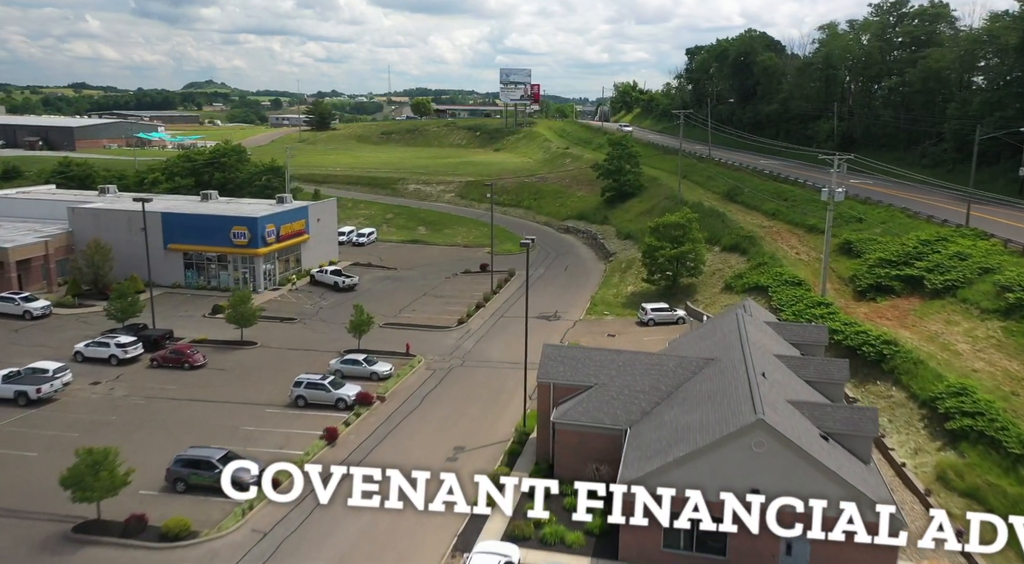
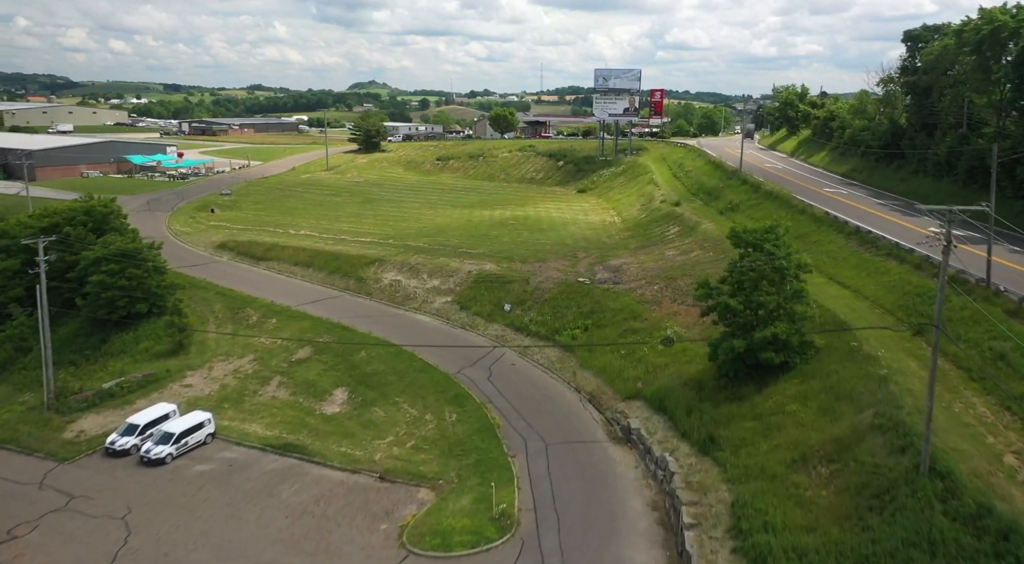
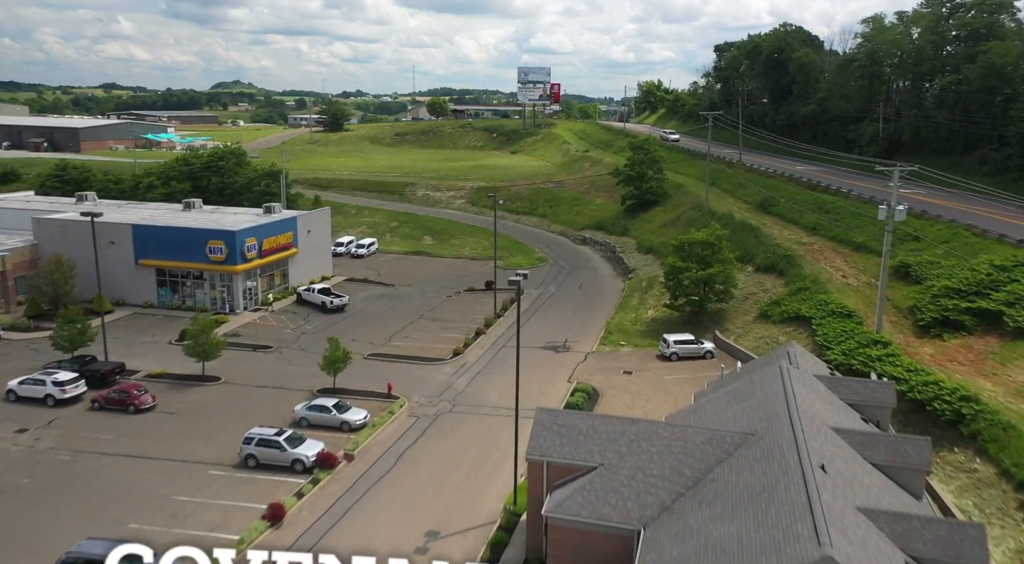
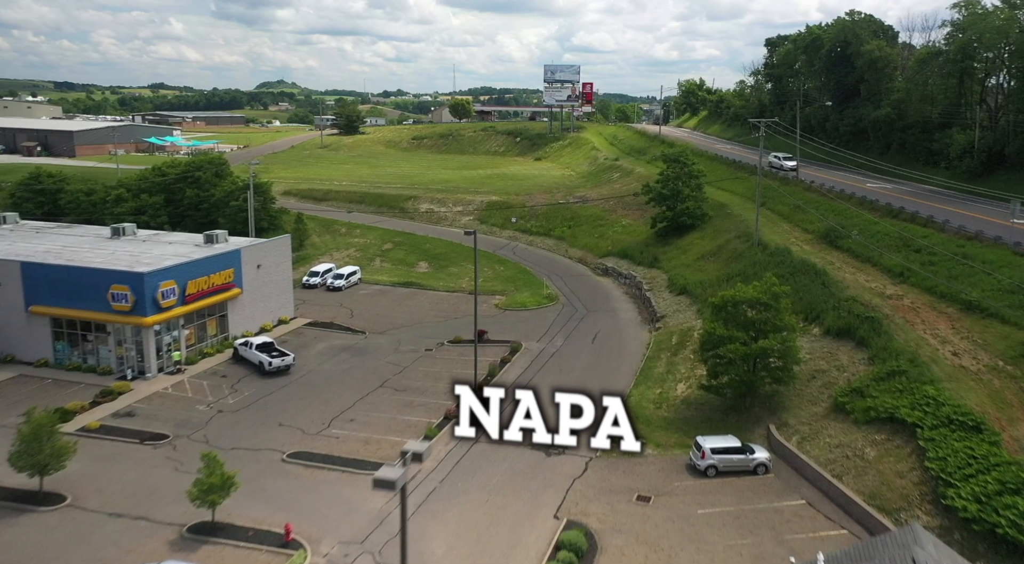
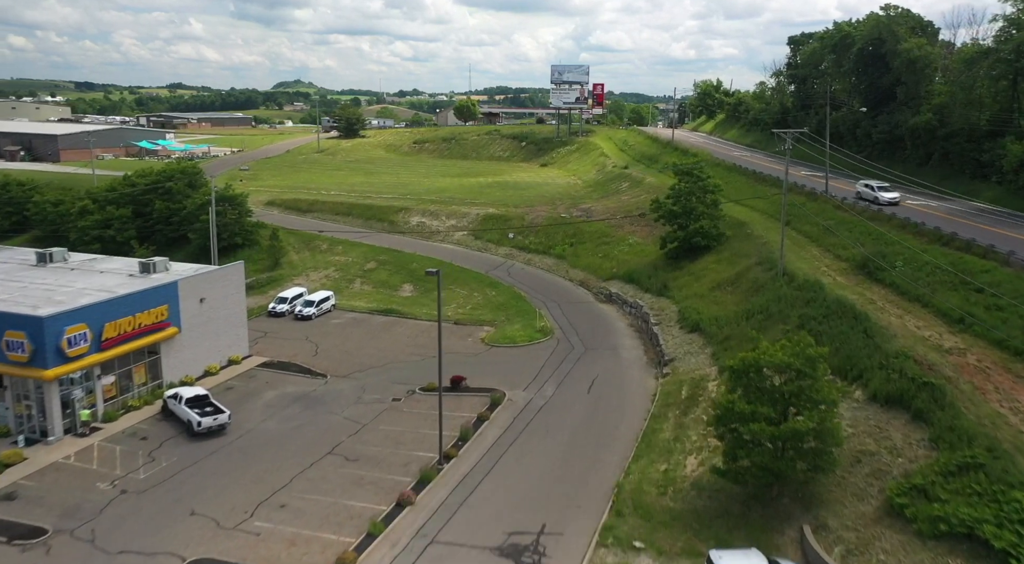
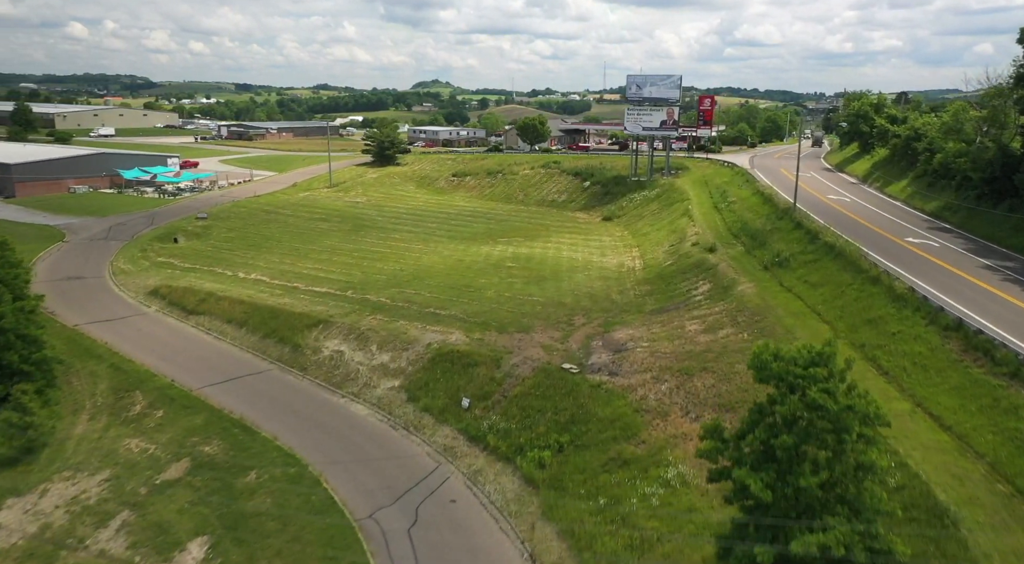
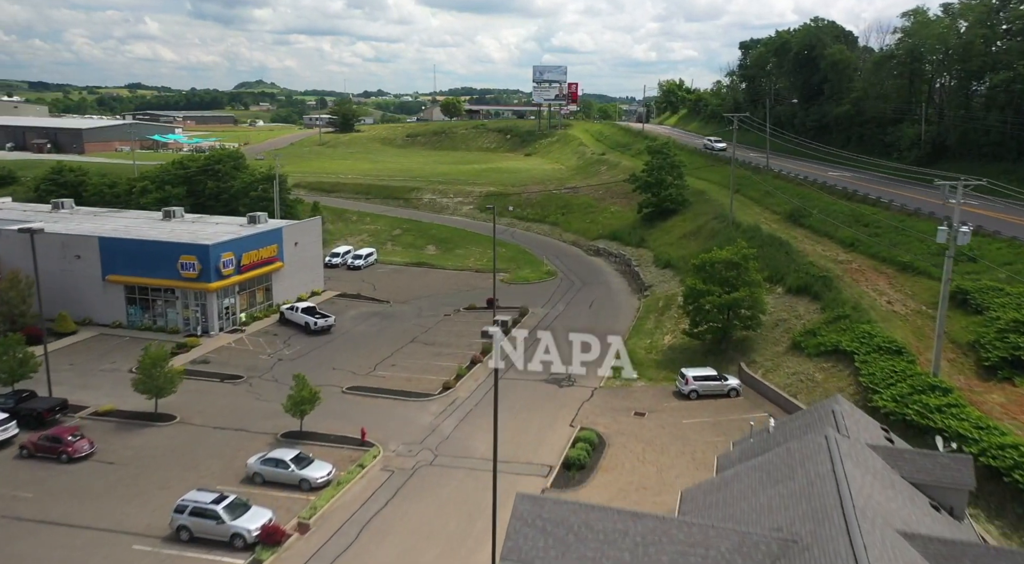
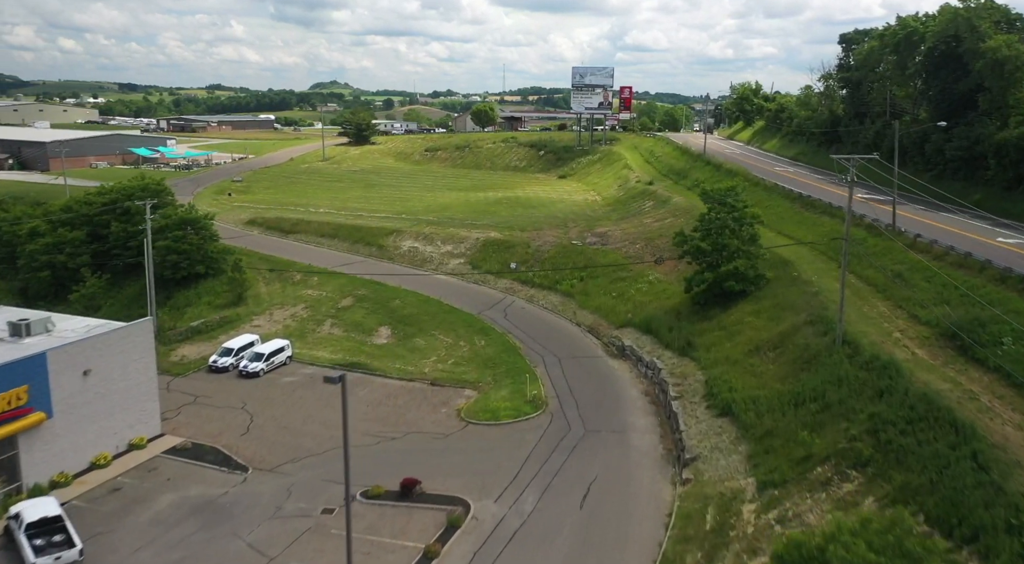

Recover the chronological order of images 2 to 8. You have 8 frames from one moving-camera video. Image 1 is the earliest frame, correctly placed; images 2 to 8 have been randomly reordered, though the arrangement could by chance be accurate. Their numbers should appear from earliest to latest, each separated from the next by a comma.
3, 7, 4, 5, 8, 2, 6
